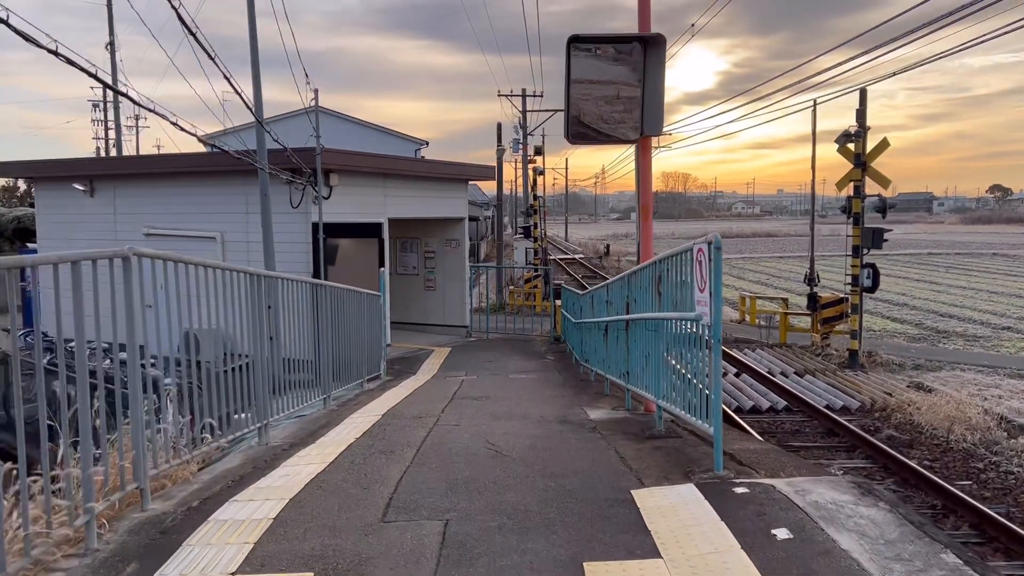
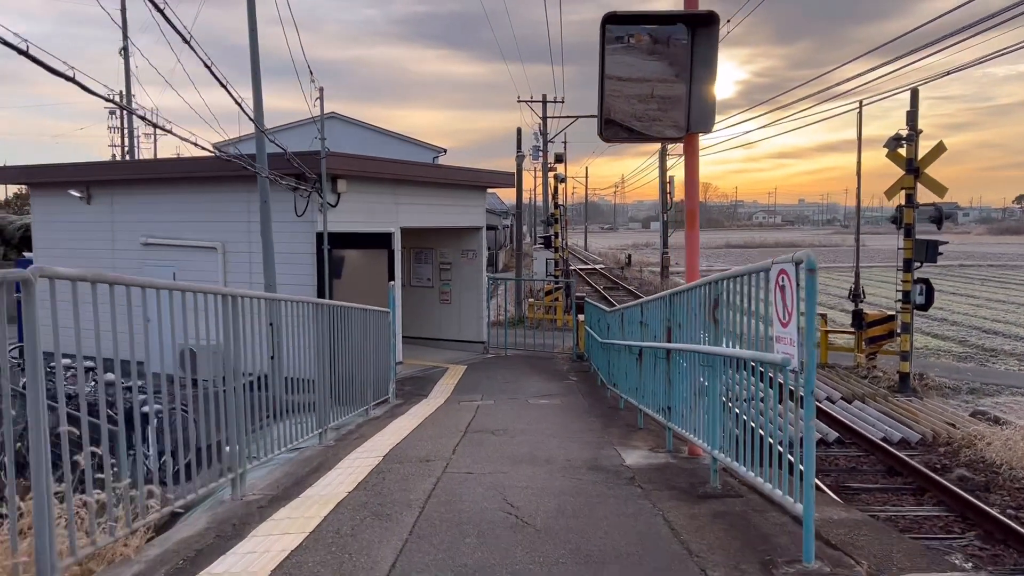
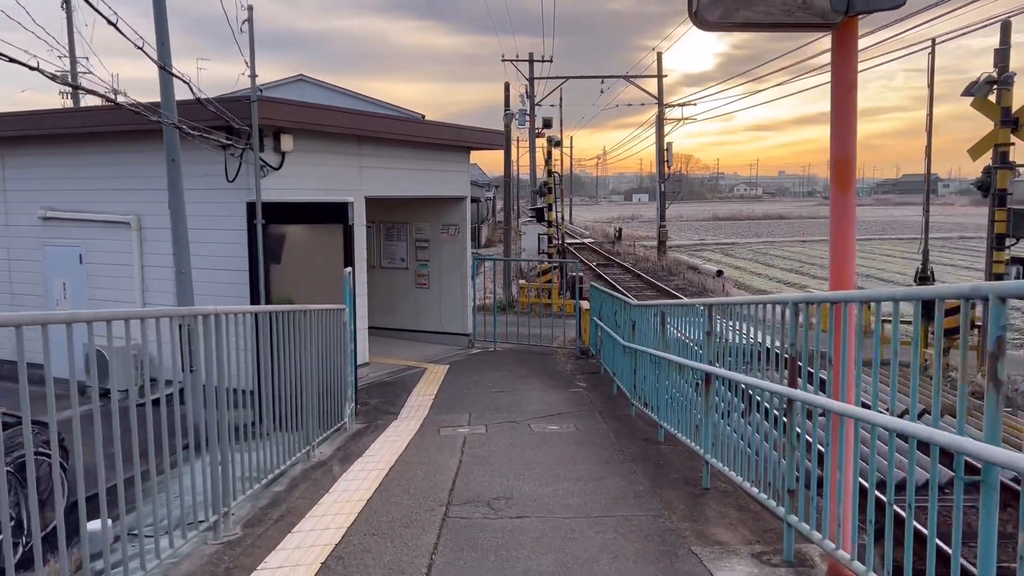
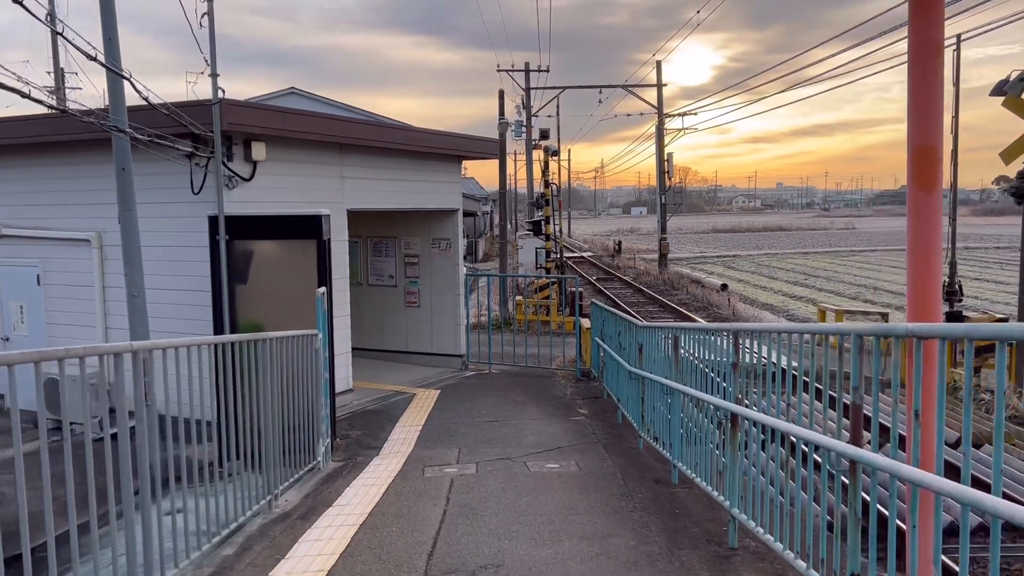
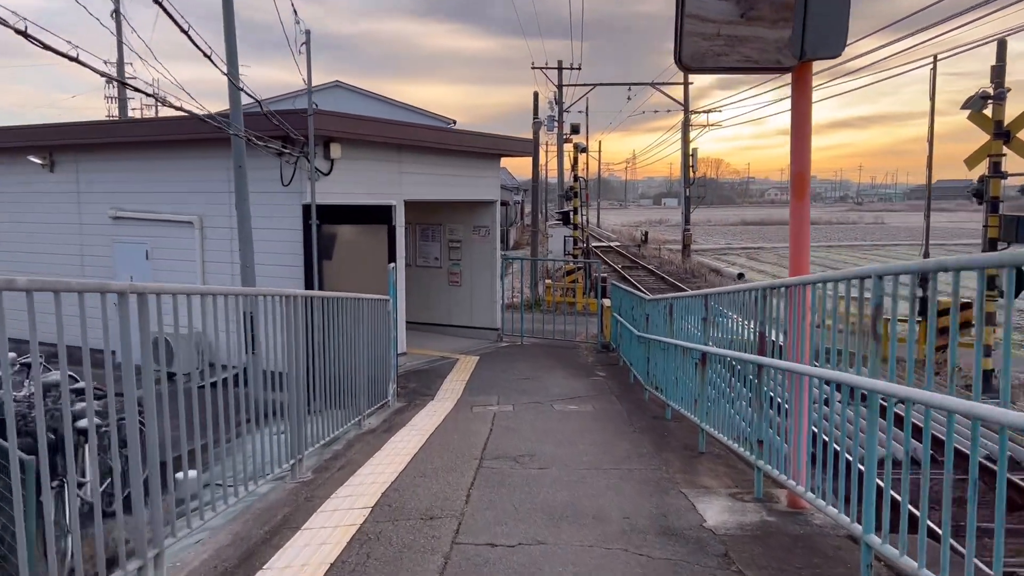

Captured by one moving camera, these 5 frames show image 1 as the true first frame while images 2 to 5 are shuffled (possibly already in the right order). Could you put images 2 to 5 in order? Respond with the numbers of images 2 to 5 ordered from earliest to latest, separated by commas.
2, 5, 3, 4
